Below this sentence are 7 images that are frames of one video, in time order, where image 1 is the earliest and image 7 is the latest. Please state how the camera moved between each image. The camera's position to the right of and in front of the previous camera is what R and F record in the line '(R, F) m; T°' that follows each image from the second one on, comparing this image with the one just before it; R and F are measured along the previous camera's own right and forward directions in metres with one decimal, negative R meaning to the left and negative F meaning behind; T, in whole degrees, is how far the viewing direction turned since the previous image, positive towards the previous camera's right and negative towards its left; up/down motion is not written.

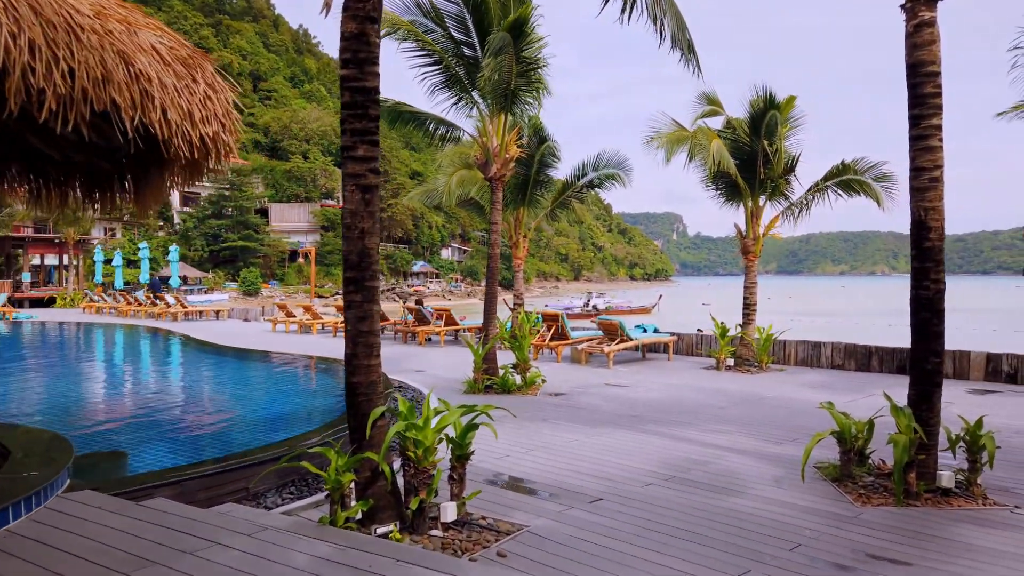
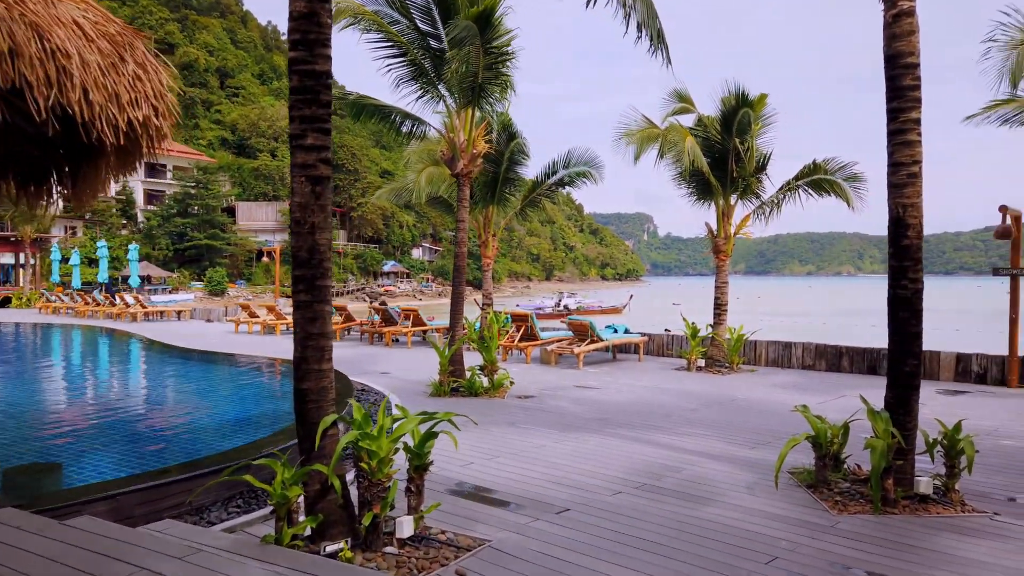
(+0.1, +0.3) m; +2°
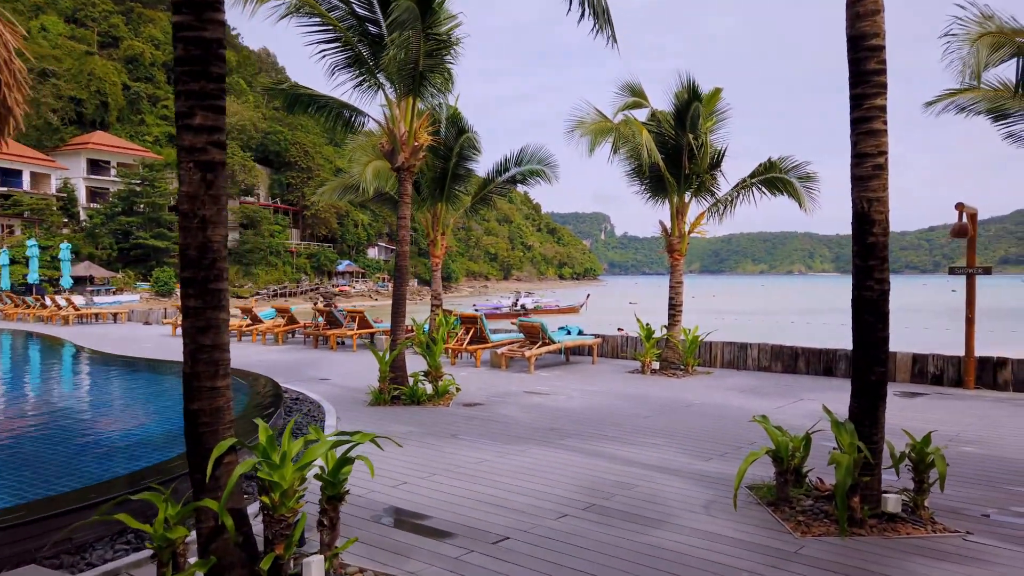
(+0.2, +0.5) m; +4°
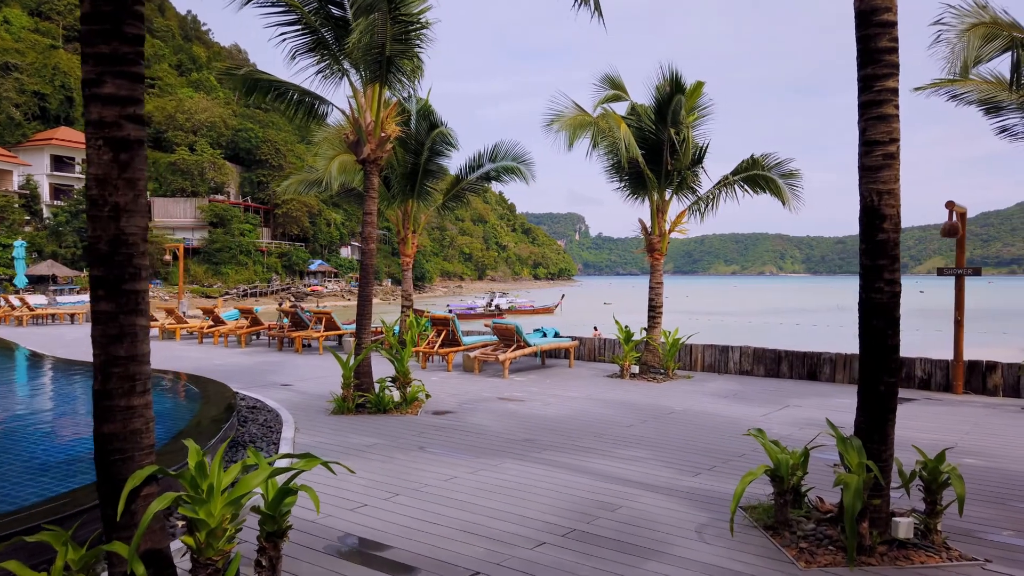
(0.0, +0.5) m; +2°
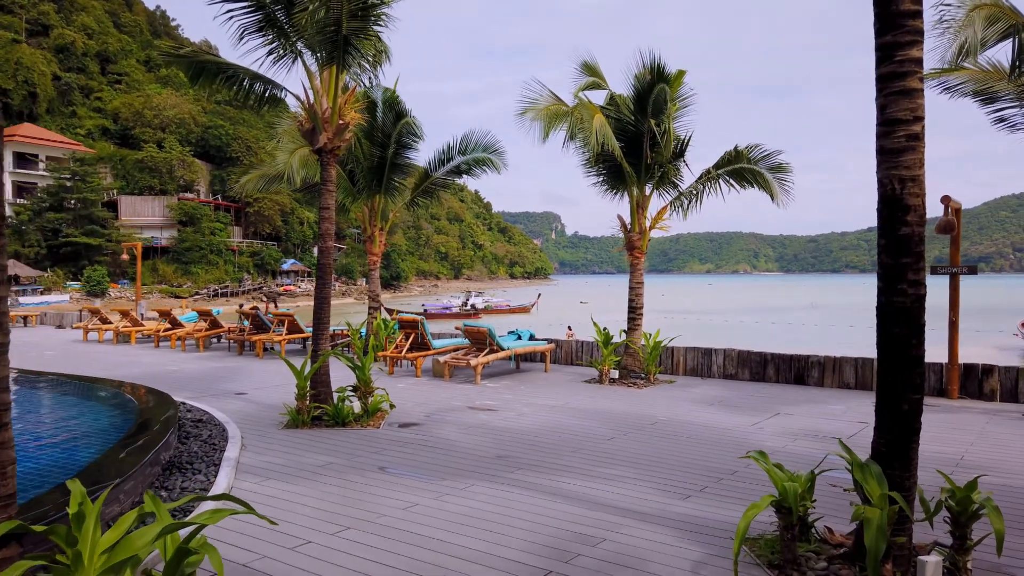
(+0.1, +0.6) m; +2°
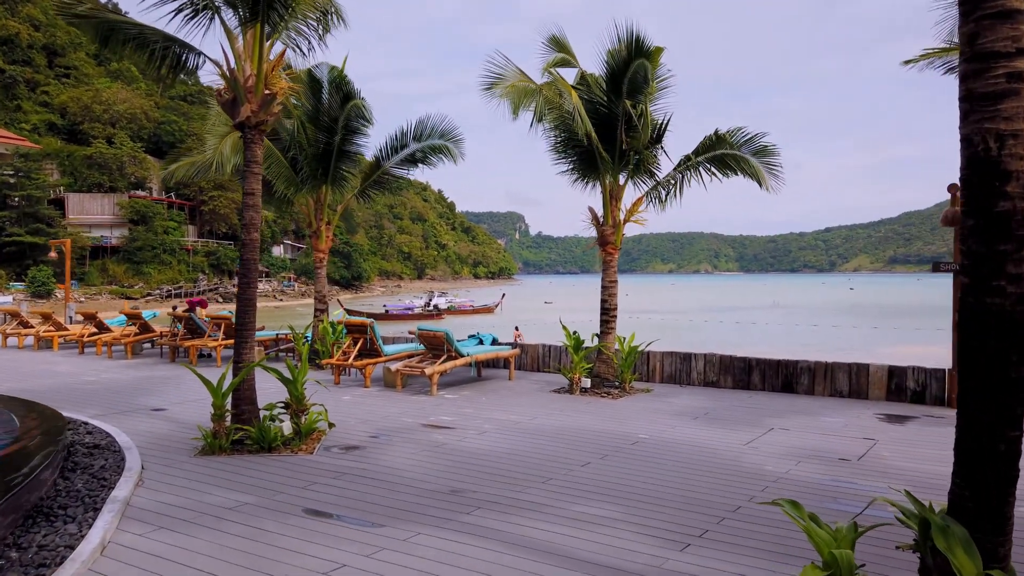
(+0.1, +1.0) m; +3°
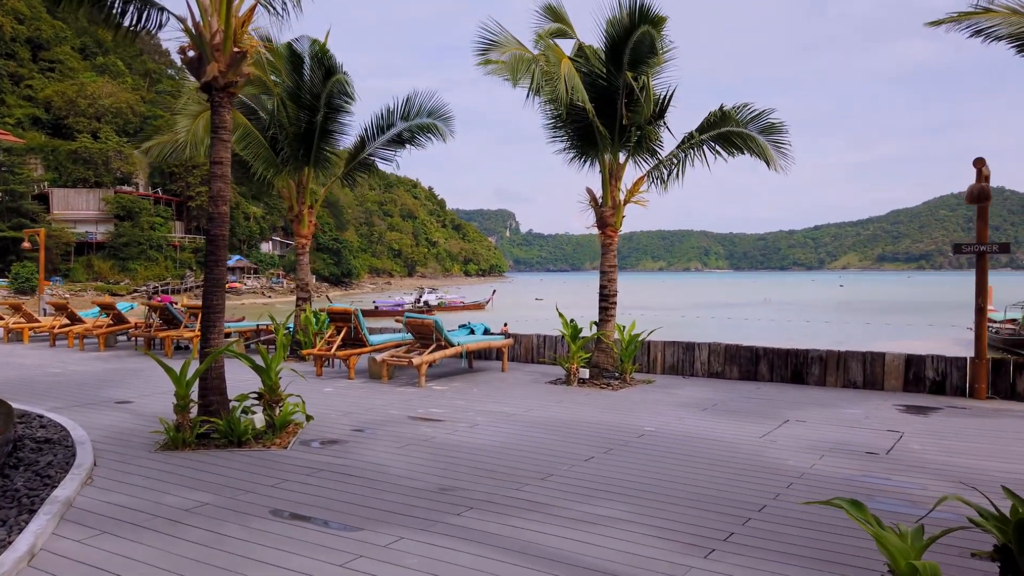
(0.0, +0.5) m; +1°
